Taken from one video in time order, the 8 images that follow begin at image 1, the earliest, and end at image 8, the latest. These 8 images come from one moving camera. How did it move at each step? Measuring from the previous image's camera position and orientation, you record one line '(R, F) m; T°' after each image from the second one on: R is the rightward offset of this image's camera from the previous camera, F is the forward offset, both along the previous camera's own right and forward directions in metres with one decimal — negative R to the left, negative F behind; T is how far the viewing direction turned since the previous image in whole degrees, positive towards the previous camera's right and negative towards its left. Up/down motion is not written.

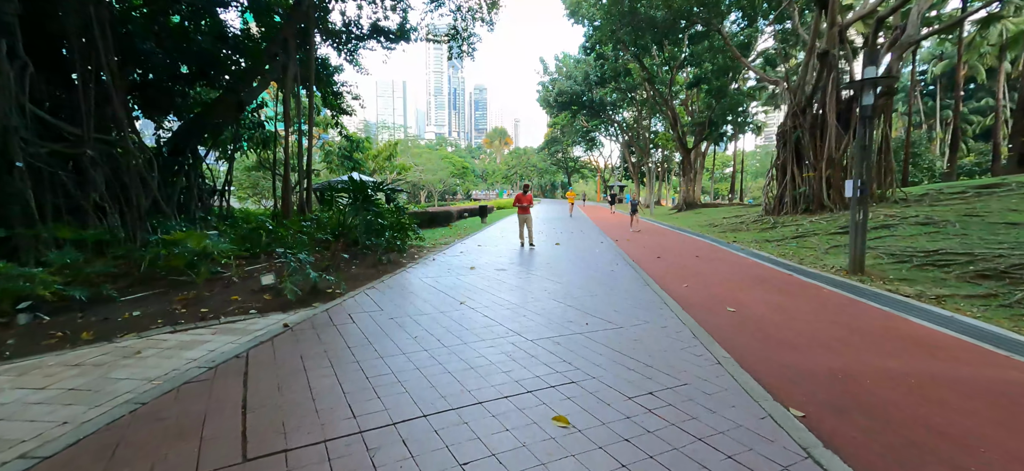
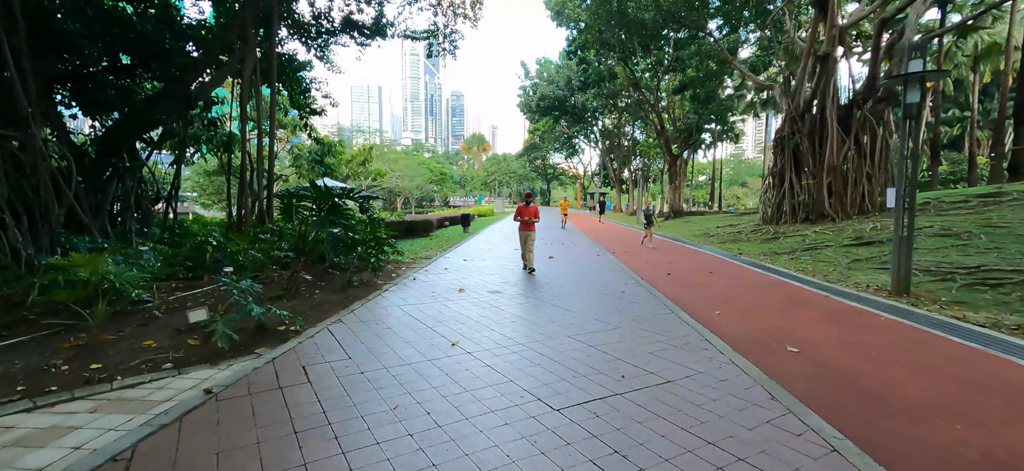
(-0.2, +0.9) m; +3°
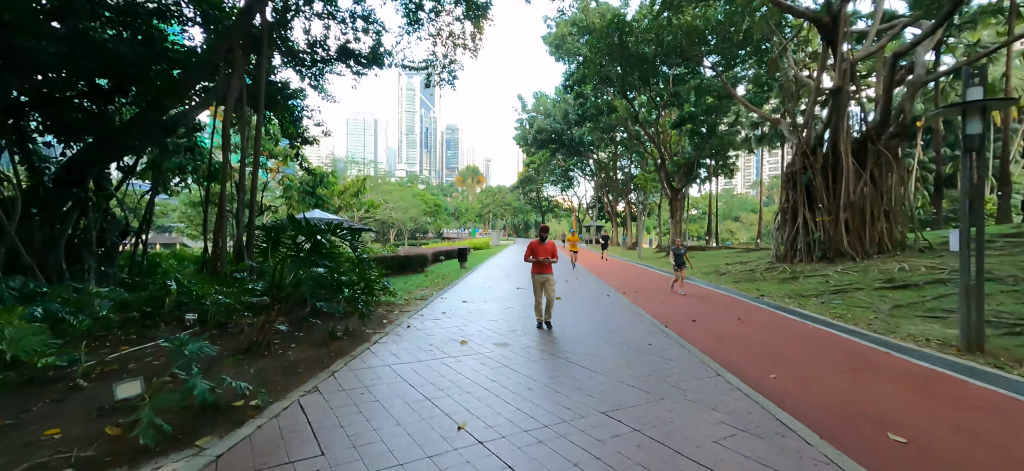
(-0.2, +0.7) m; +1°
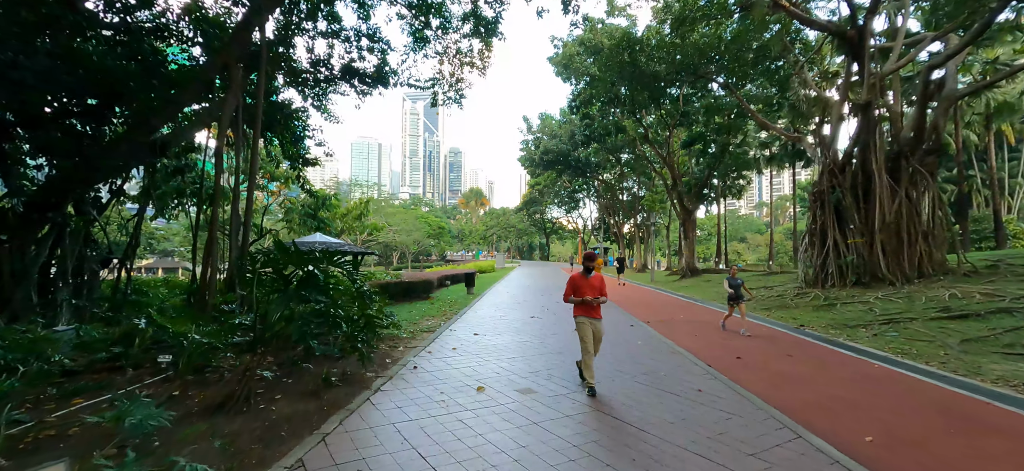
(-0.2, +0.6) m; 0°
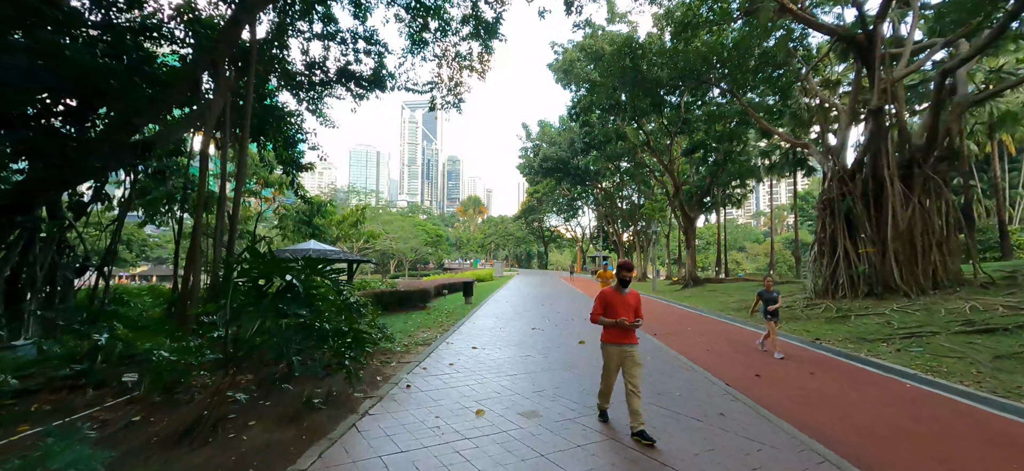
(0.0, +0.4) m; 0°
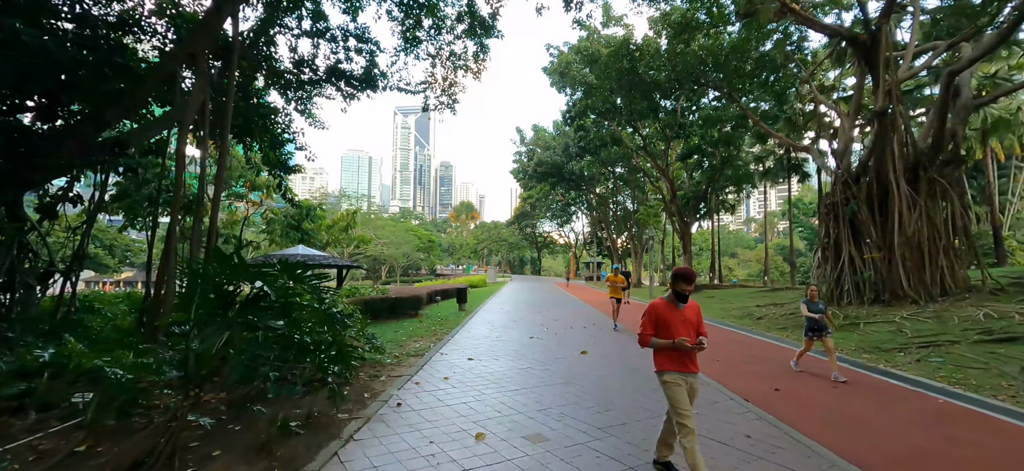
(-0.1, +0.4) m; +1°
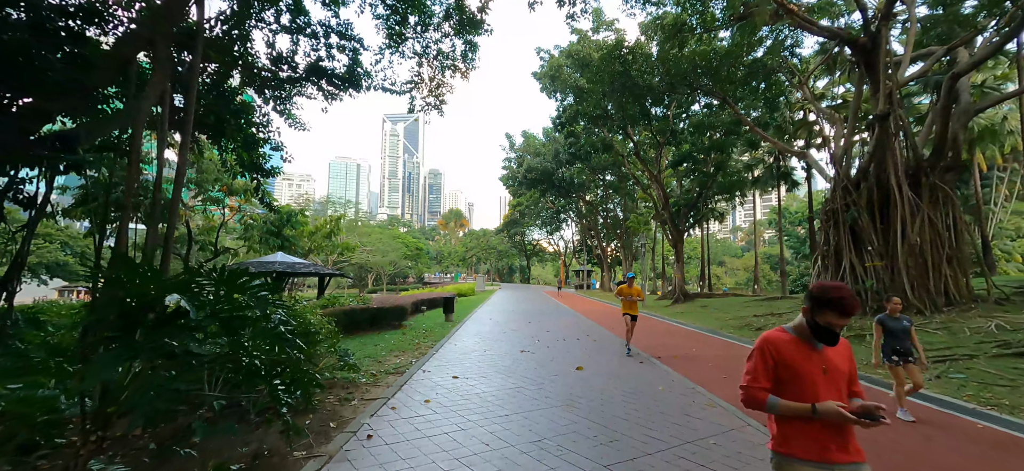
(0.0, +0.5) m; +2°
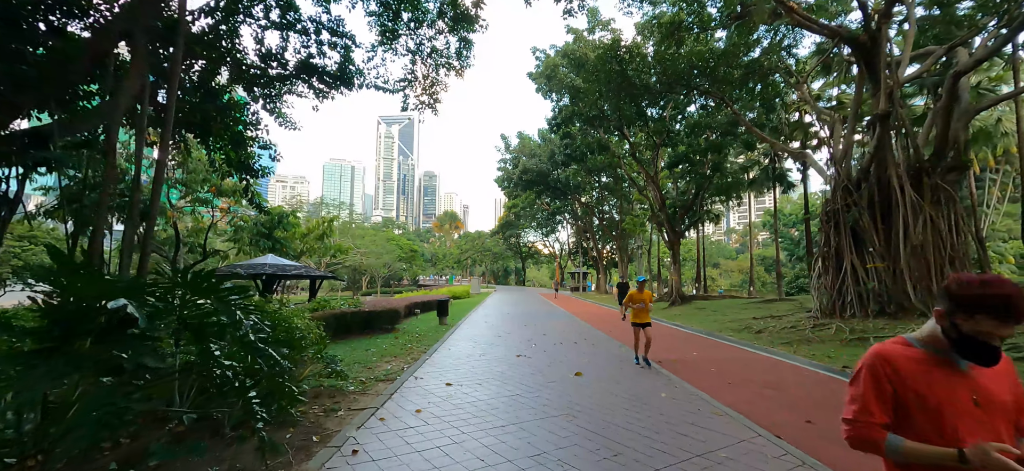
(0.0, +0.2) m; +1°
